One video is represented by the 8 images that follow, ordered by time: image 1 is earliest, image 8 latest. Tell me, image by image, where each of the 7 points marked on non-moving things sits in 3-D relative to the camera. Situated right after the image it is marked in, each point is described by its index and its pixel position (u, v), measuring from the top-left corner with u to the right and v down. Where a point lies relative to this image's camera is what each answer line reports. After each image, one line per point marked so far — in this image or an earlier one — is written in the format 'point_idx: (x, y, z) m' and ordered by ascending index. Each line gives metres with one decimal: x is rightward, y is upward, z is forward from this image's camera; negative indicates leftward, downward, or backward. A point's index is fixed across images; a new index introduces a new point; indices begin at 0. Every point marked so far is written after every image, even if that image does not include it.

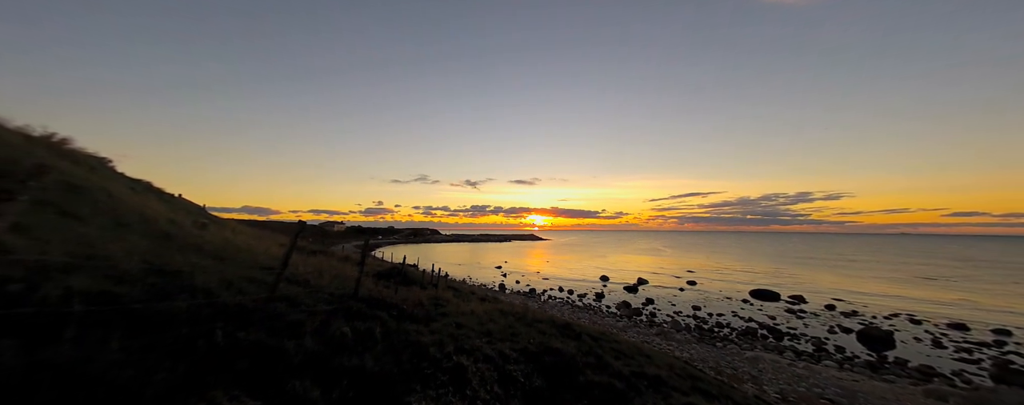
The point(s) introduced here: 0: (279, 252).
0: (-10.2, -2.2, +13.2) m
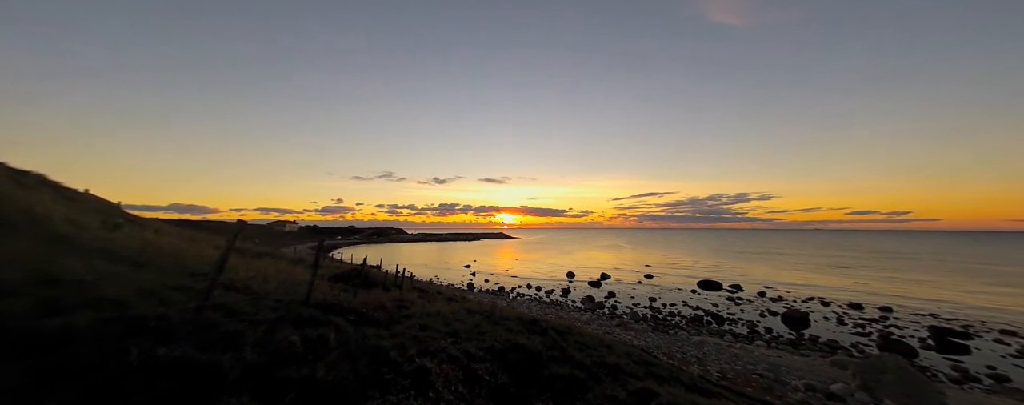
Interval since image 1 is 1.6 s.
0: (-11.9, -2.1, +11.9) m
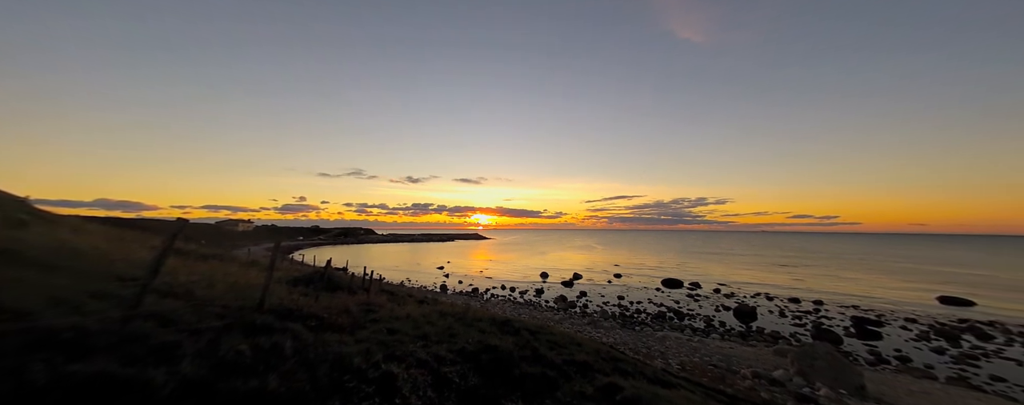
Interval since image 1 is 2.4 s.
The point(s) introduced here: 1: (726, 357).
0: (-13.1, -2.1, +10.8) m
1: (+12.1, -8.6, +16.7) m
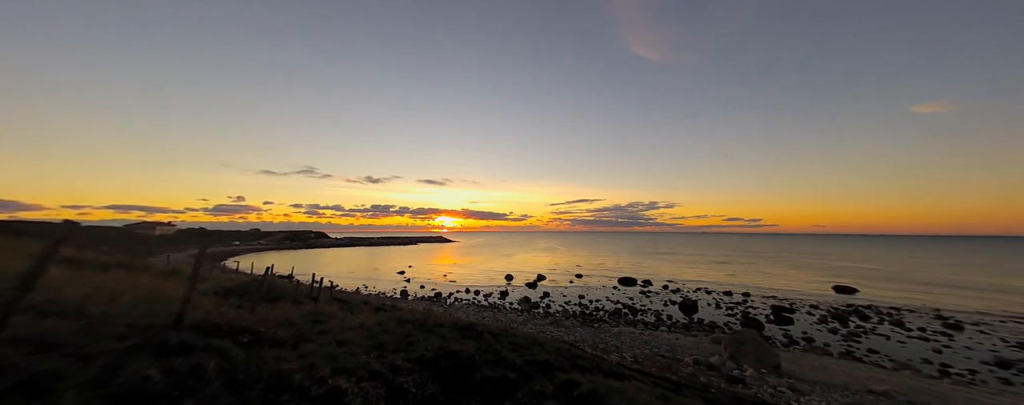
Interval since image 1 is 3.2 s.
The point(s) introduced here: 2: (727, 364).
0: (-14.5, -2.0, +9.0) m
1: (+9.6, -8.7, +18.0) m
2: (+11.0, -8.2, +15.3) m
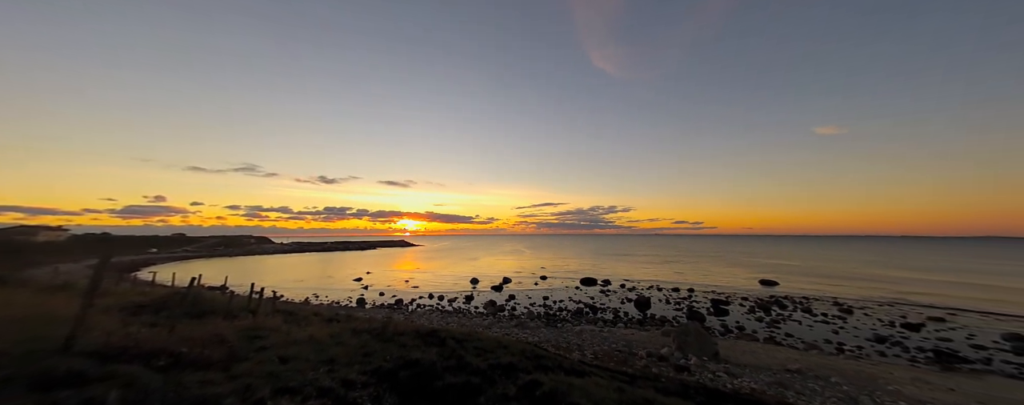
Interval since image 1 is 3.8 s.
0: (-15.7, -1.9, +7.2) m
1: (+7.2, -8.8, +18.9) m
2: (+8.8, -8.3, +16.4) m
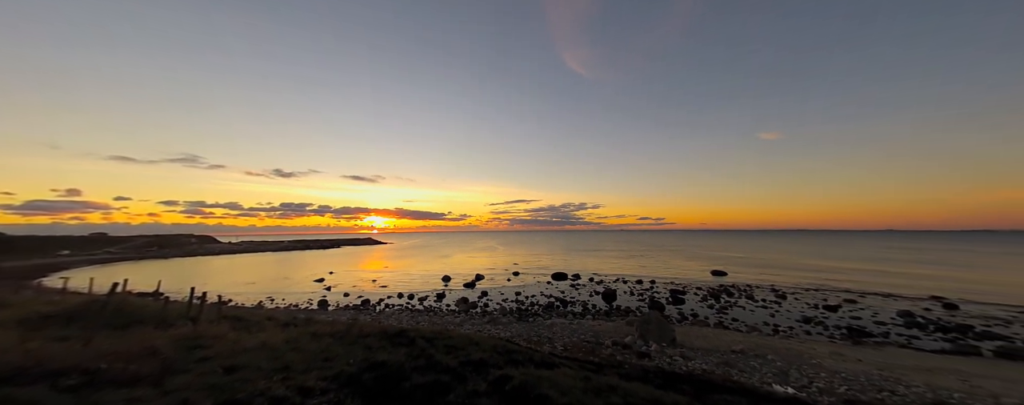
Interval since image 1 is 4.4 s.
0: (-16.6, -1.8, +5.4) m
1: (+5.2, -8.6, +19.2) m
2: (+7.0, -8.1, +16.8) m
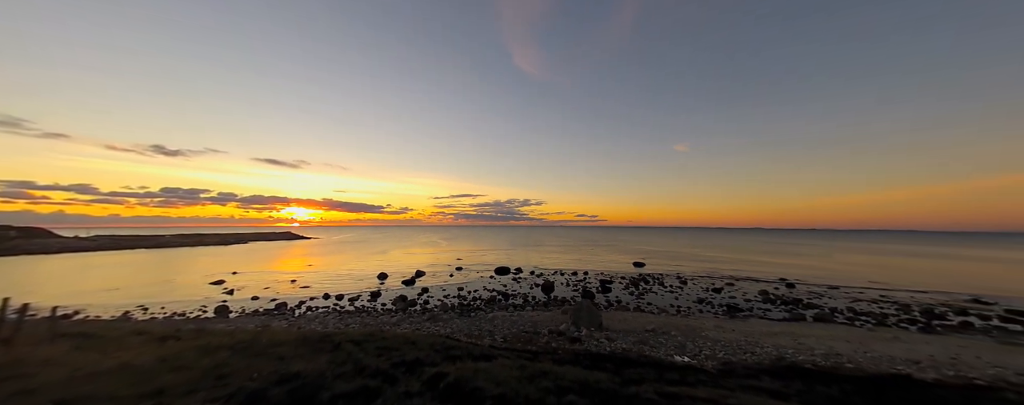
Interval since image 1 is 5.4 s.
0: (-17.4, -1.1, +0.8) m
1: (+1.2, -8.1, +18.6) m
2: (+3.5, -7.7, +16.5) m
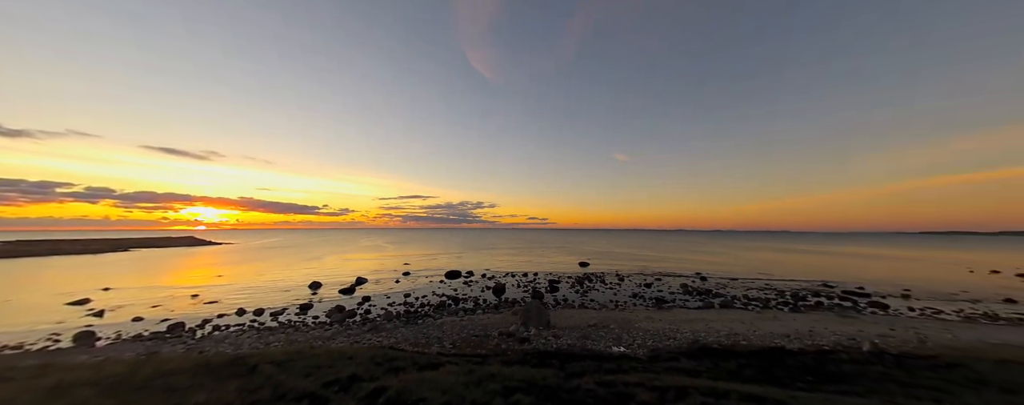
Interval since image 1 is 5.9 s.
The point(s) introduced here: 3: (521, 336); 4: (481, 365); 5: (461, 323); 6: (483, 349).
0: (-17.4, -0.7, -3.6) m
1: (-1.9, -8.1, +16.9) m
2: (+0.7, -7.7, +15.2) m
3: (+0.8, -7.6, +14.3) m
4: (-1.2, -6.9, +10.4) m
5: (-3.7, -8.4, +18.1) m
6: (-1.4, -7.5, +12.5) m
